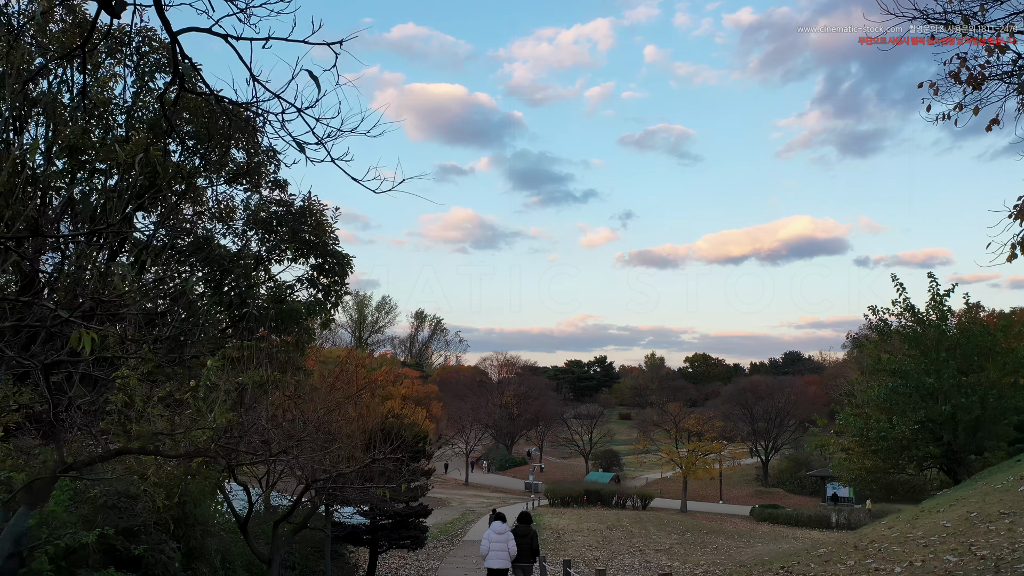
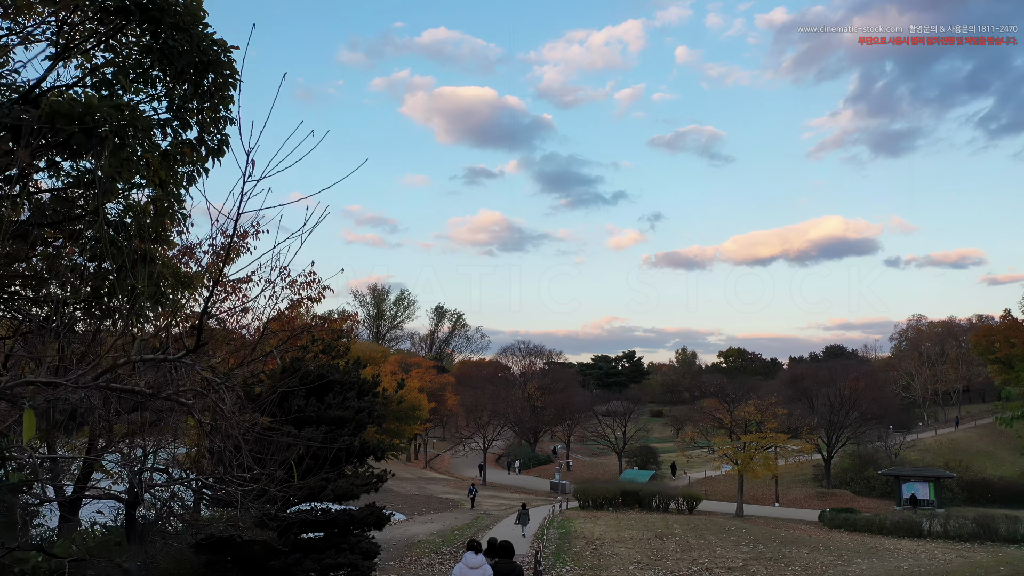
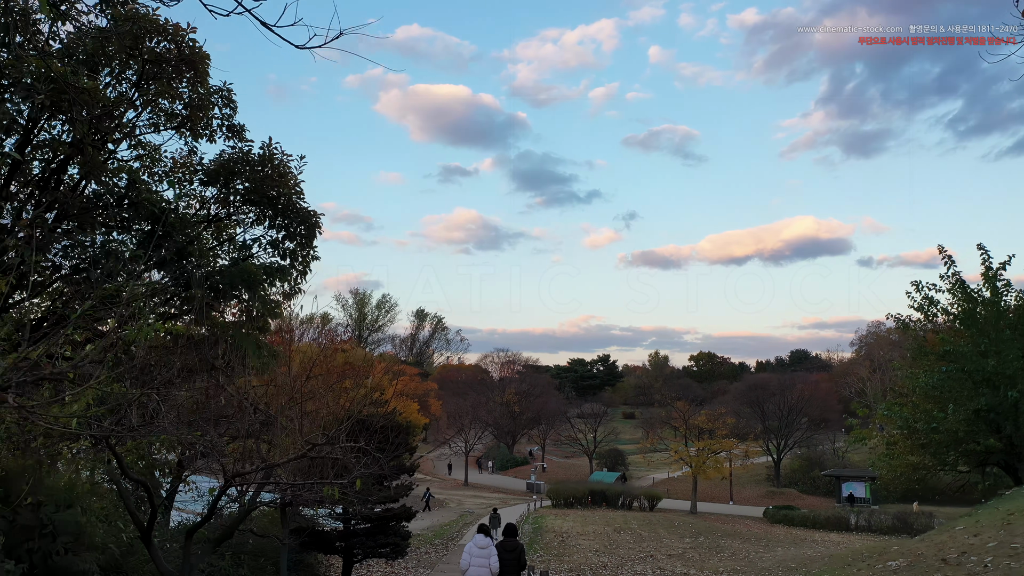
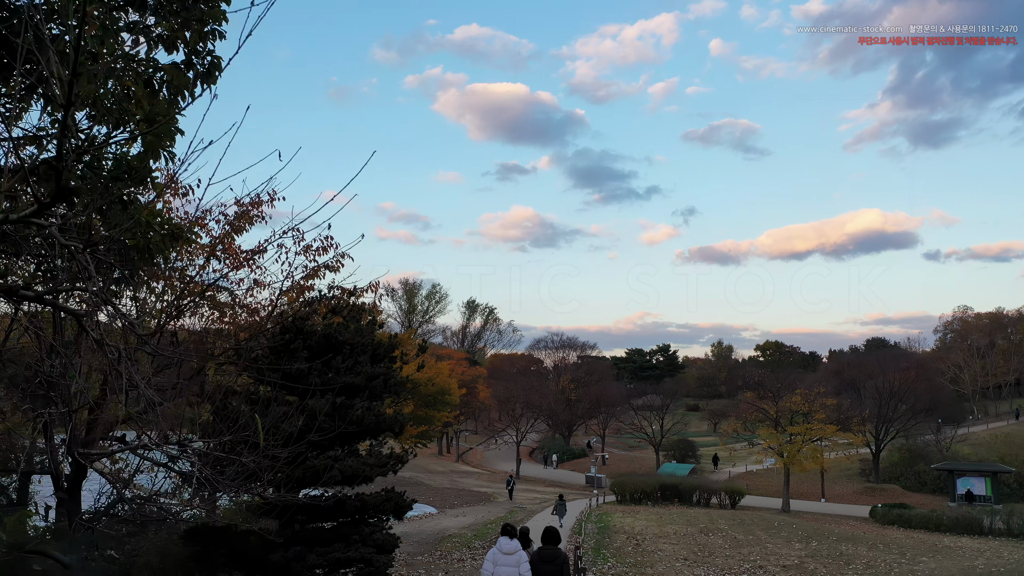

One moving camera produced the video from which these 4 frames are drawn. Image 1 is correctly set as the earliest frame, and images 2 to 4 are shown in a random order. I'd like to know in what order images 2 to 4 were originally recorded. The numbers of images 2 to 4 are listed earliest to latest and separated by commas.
3, 2, 4
